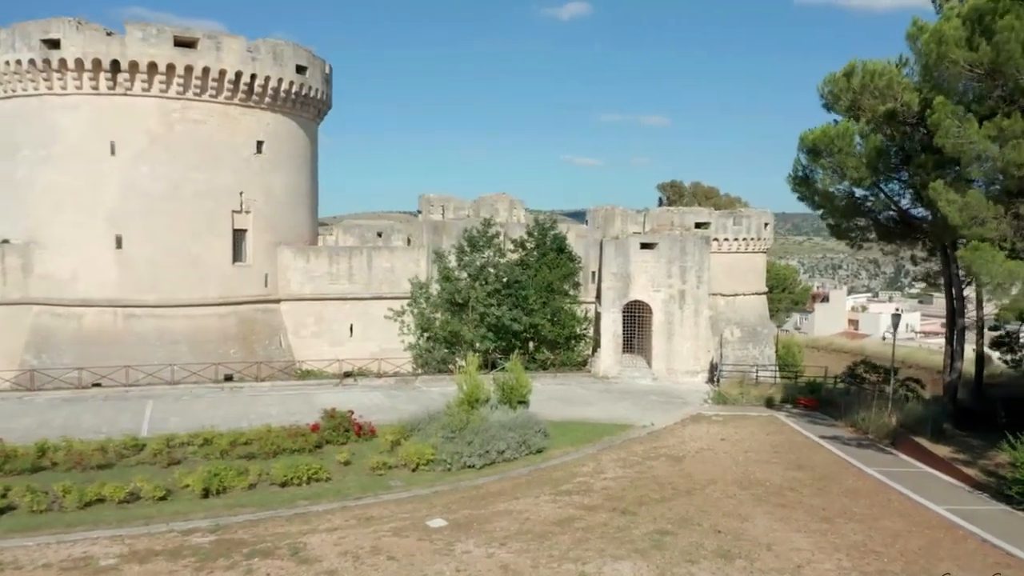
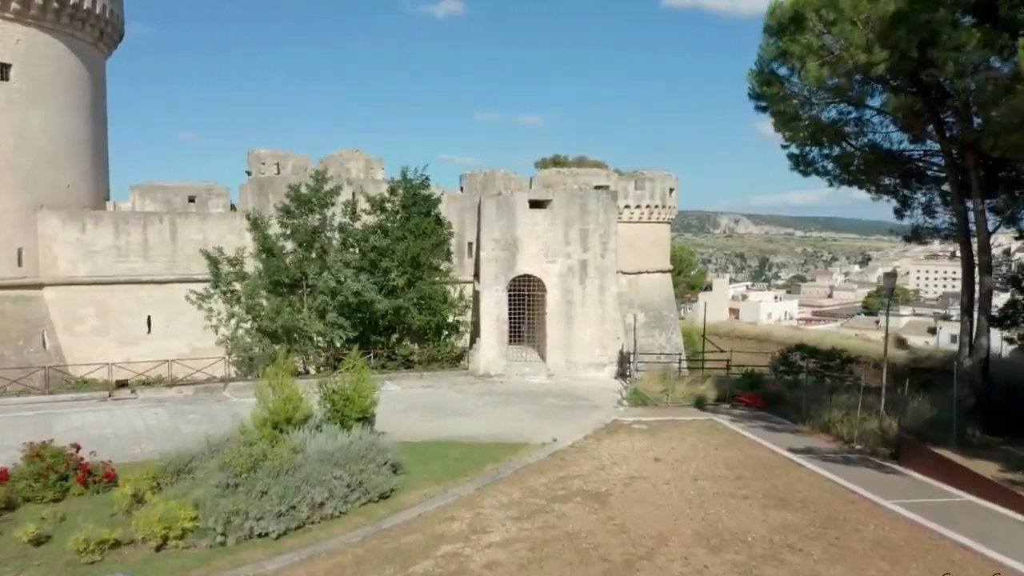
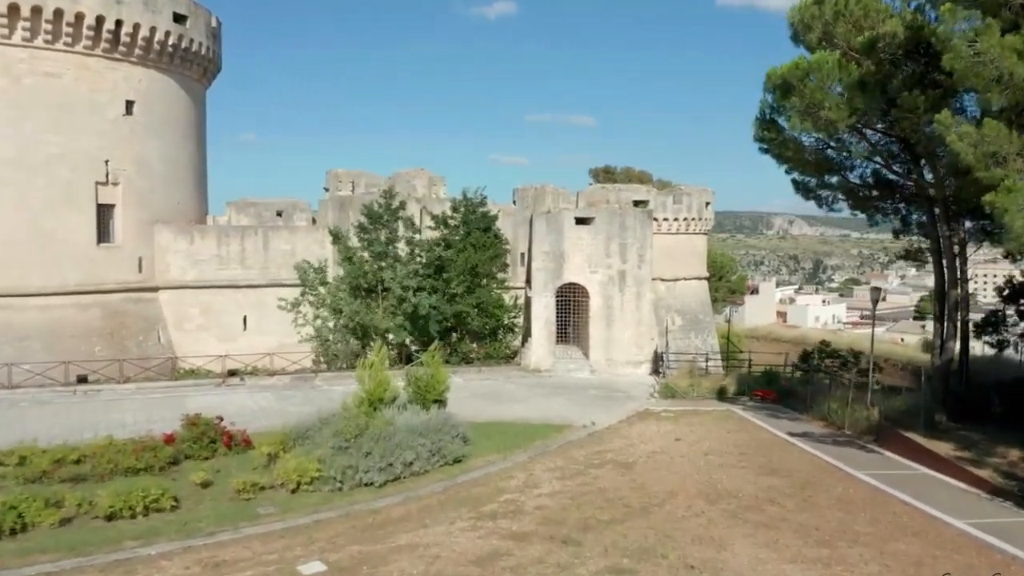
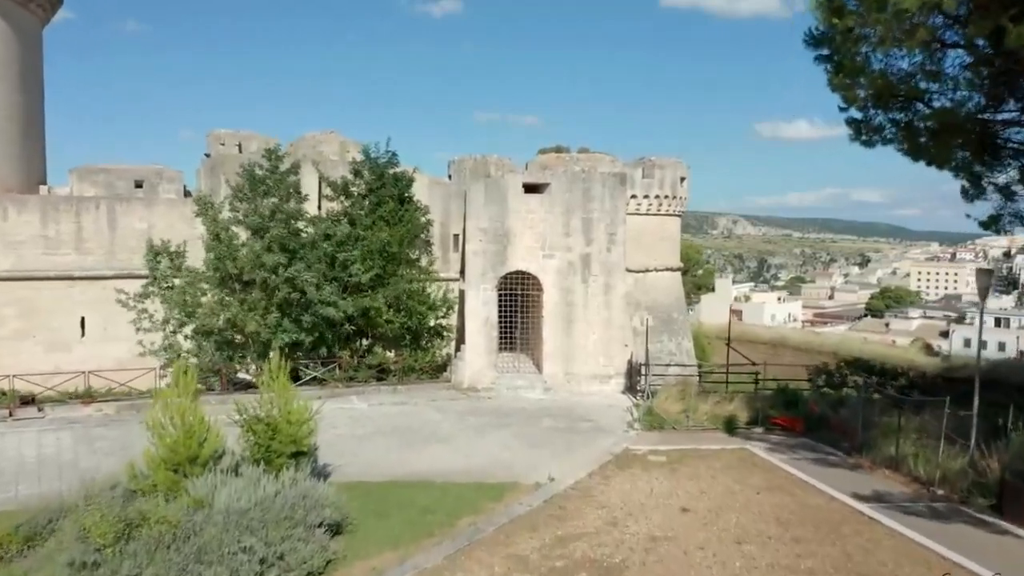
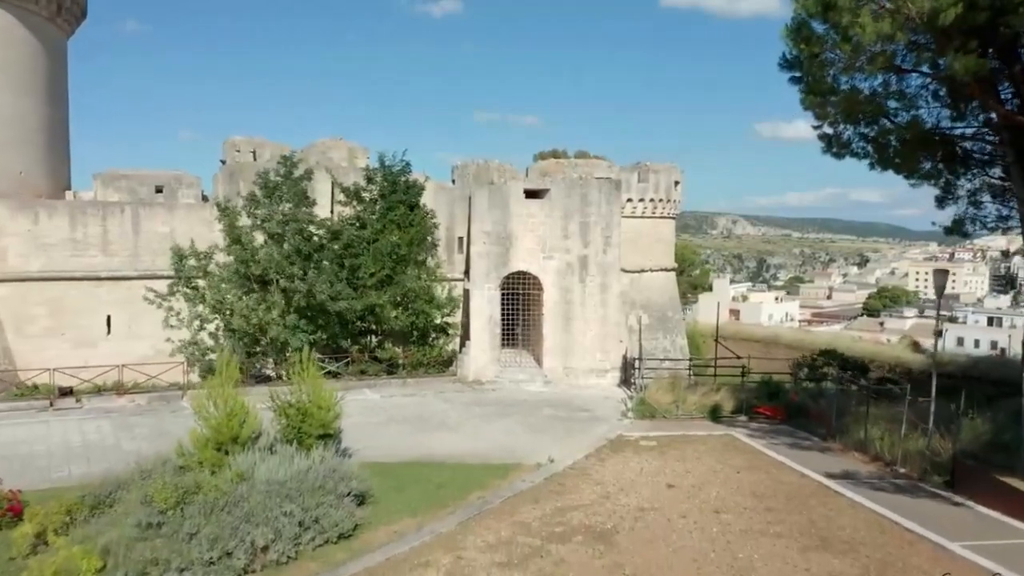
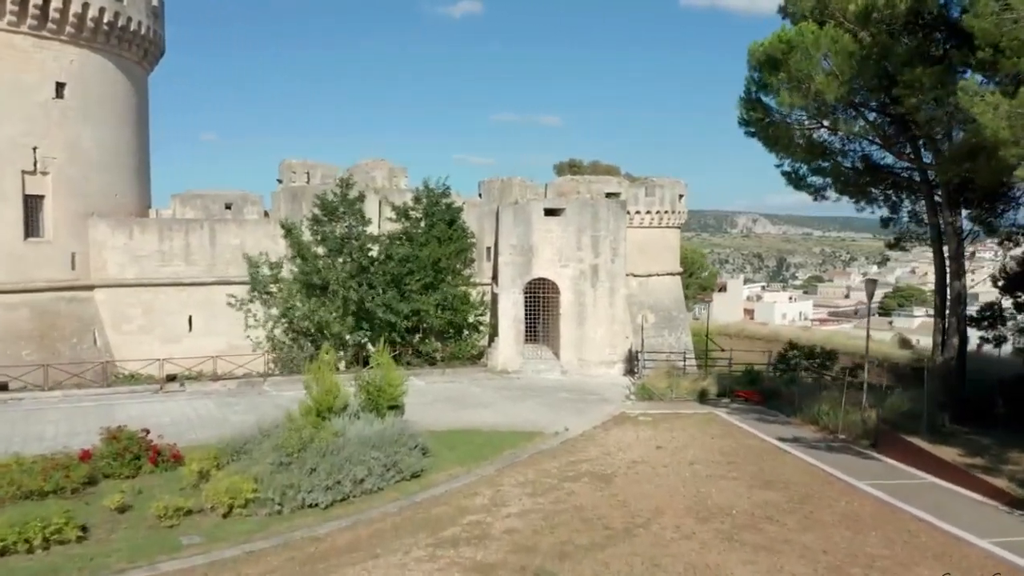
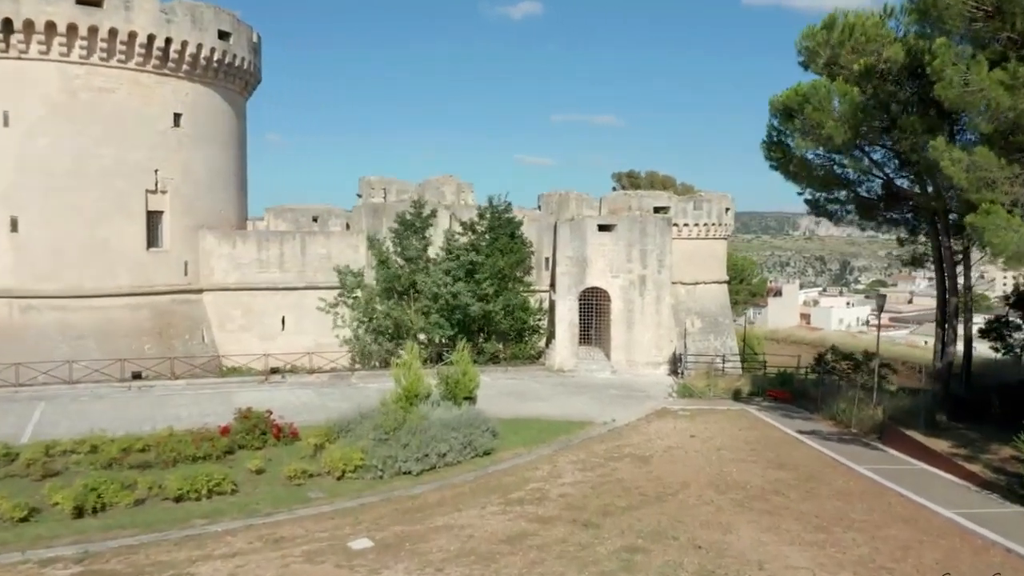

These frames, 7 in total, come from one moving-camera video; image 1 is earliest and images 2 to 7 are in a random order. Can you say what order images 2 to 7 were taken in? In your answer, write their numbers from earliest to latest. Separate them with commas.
7, 3, 6, 2, 5, 4
